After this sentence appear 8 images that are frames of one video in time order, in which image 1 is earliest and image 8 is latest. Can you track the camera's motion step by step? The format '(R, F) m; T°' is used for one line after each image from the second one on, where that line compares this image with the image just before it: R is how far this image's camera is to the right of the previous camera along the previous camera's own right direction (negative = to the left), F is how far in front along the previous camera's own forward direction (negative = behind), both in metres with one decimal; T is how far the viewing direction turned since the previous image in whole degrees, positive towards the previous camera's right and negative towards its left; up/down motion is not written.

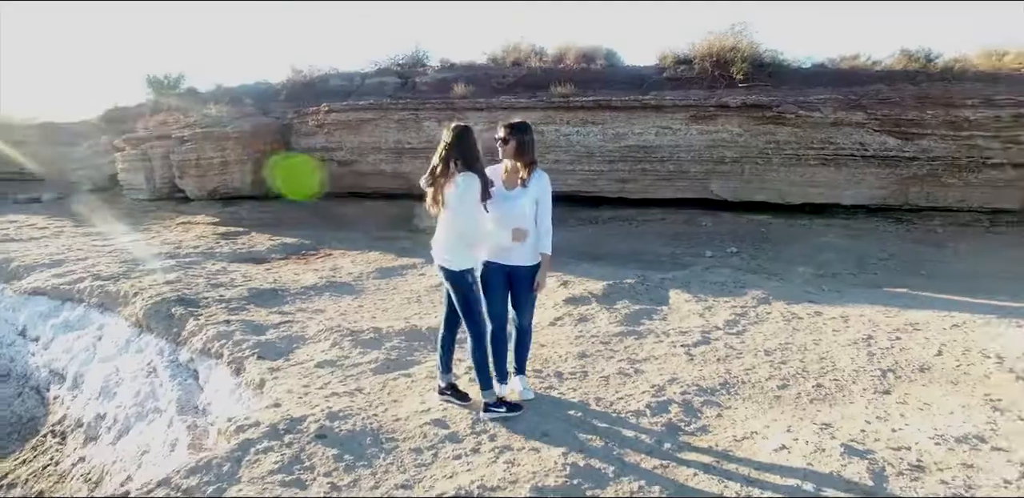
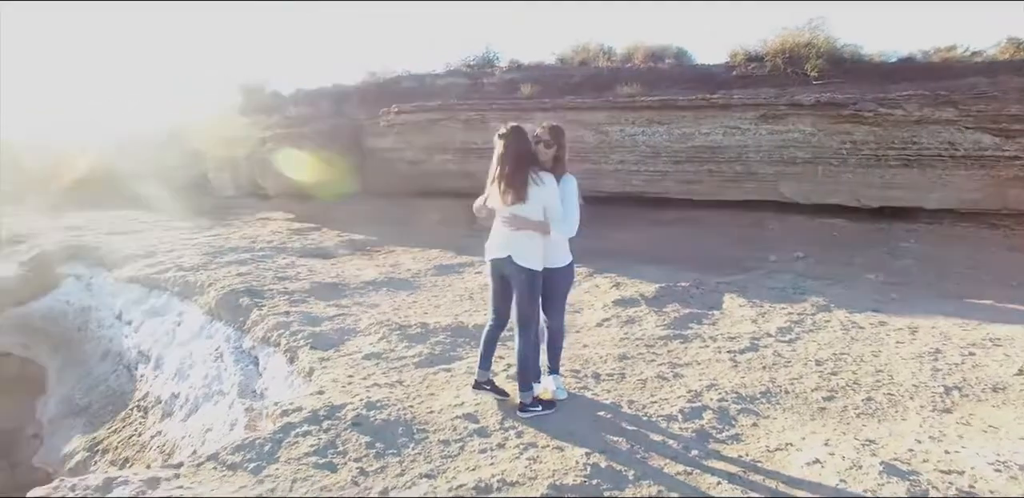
(+0.4, -0.1) m; -7°
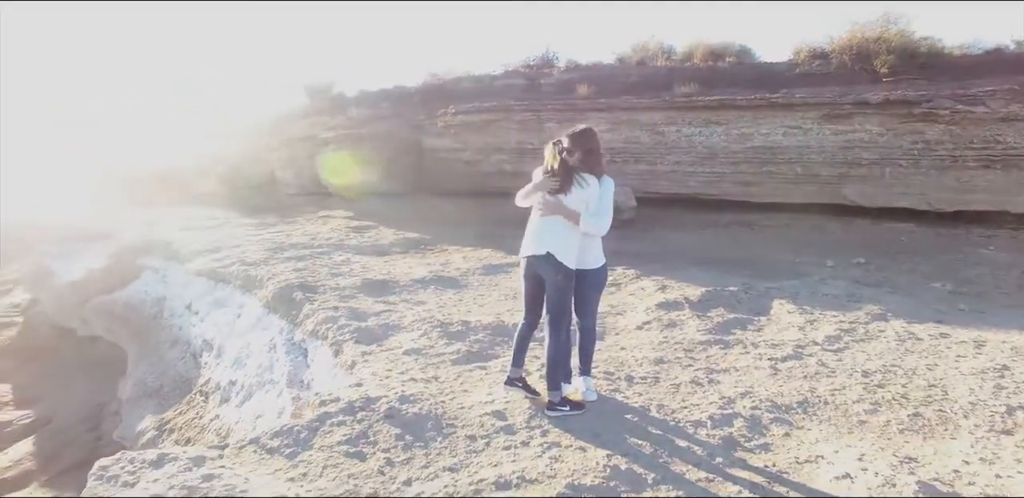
(+0.3, -0.1) m; -6°
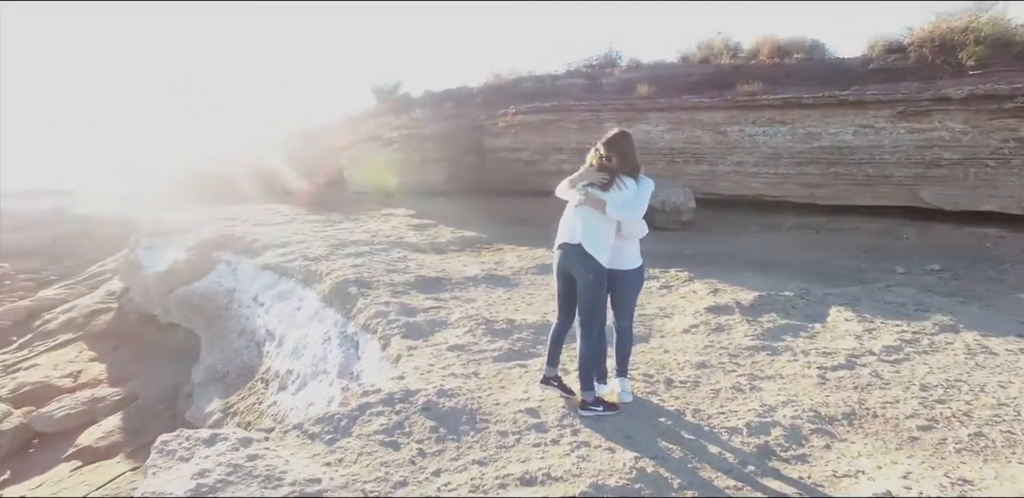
(+0.3, -0.1) m; -7°
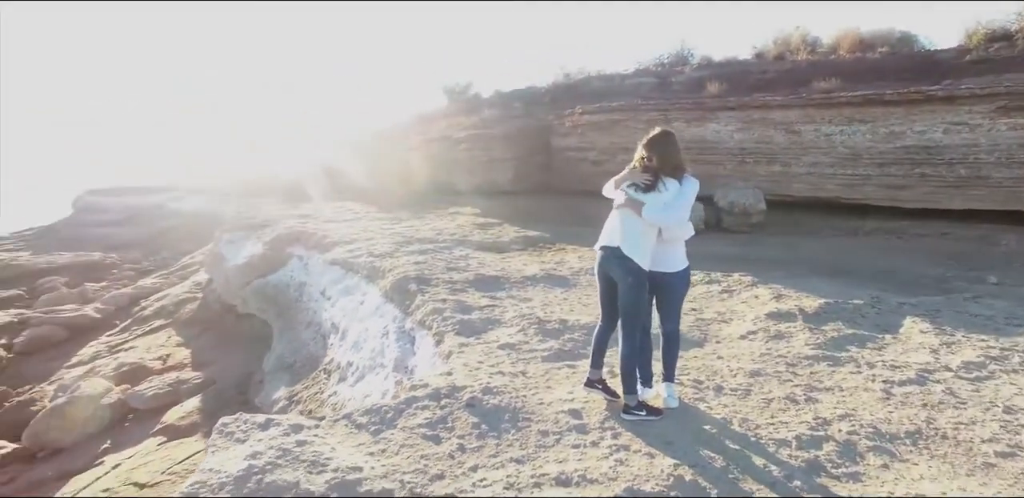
(+0.3, 0.0) m; -7°
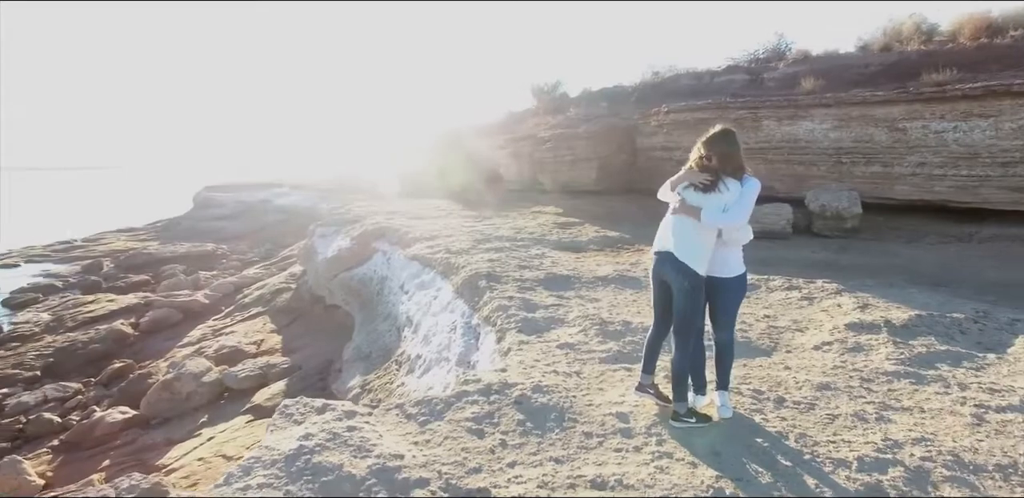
(+0.4, 0.0) m; -9°
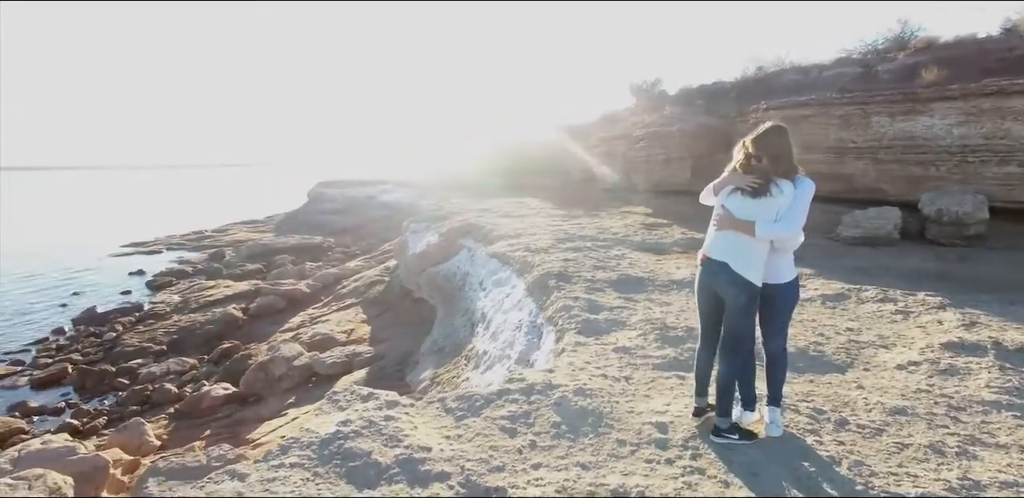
(+0.7, +0.1) m; -11°
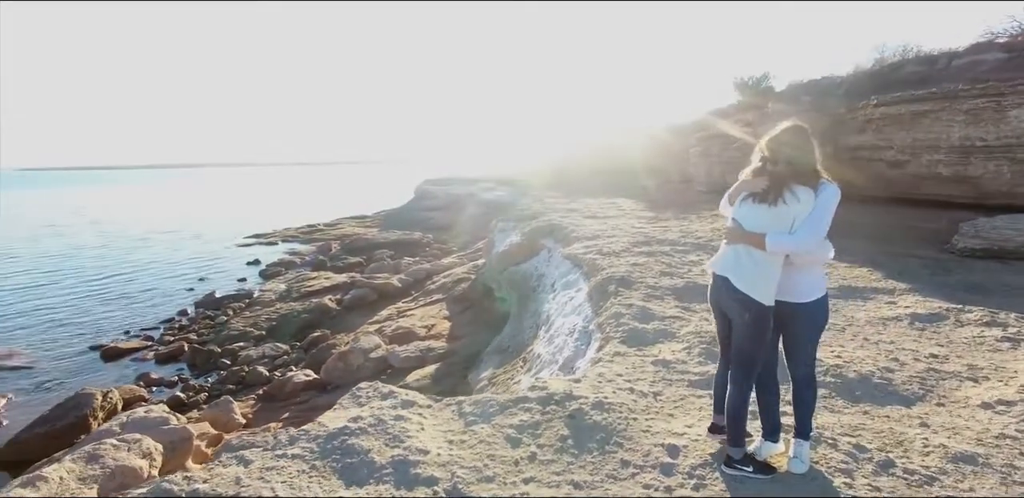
(+1.0, +0.3) m; -12°
